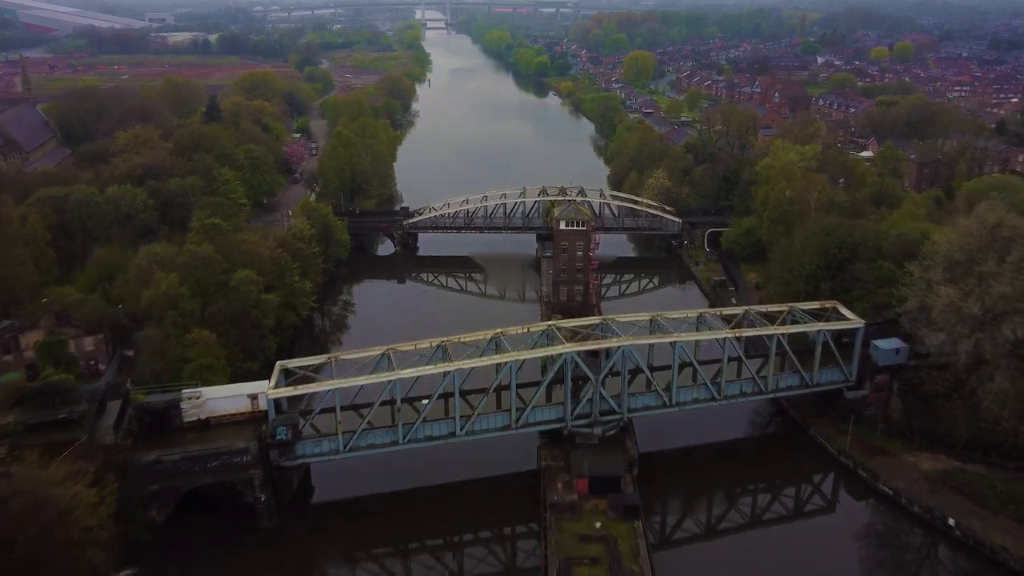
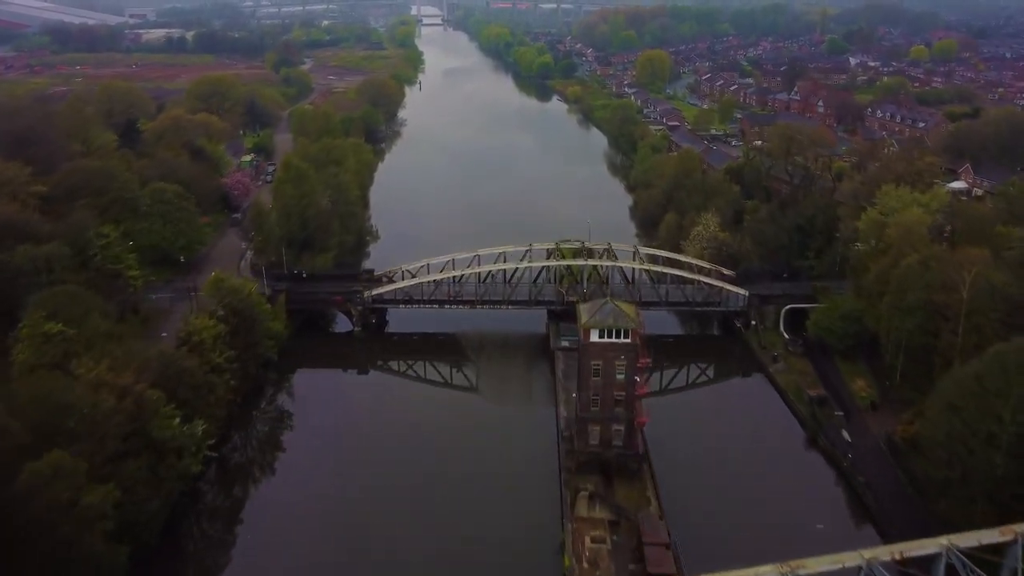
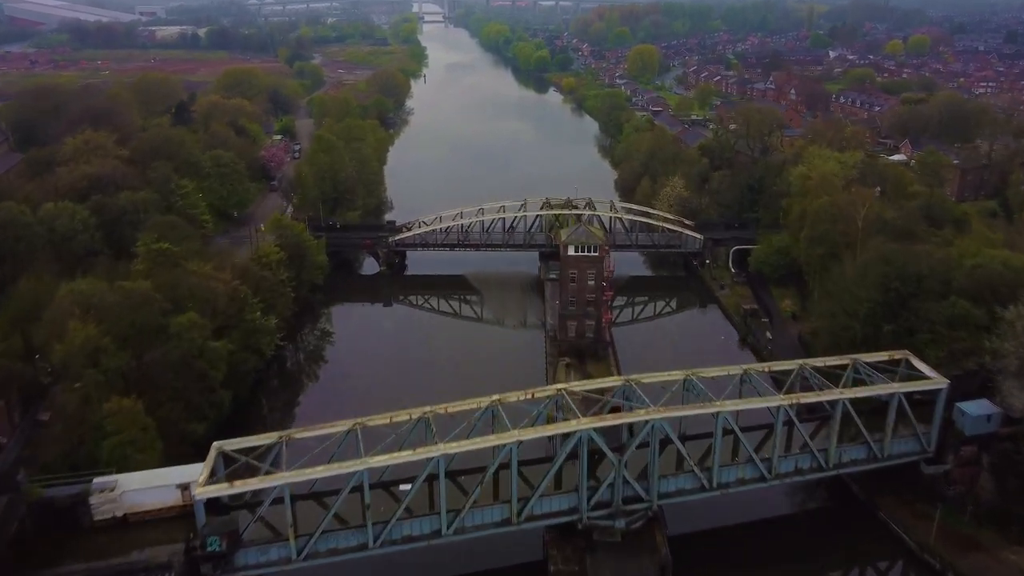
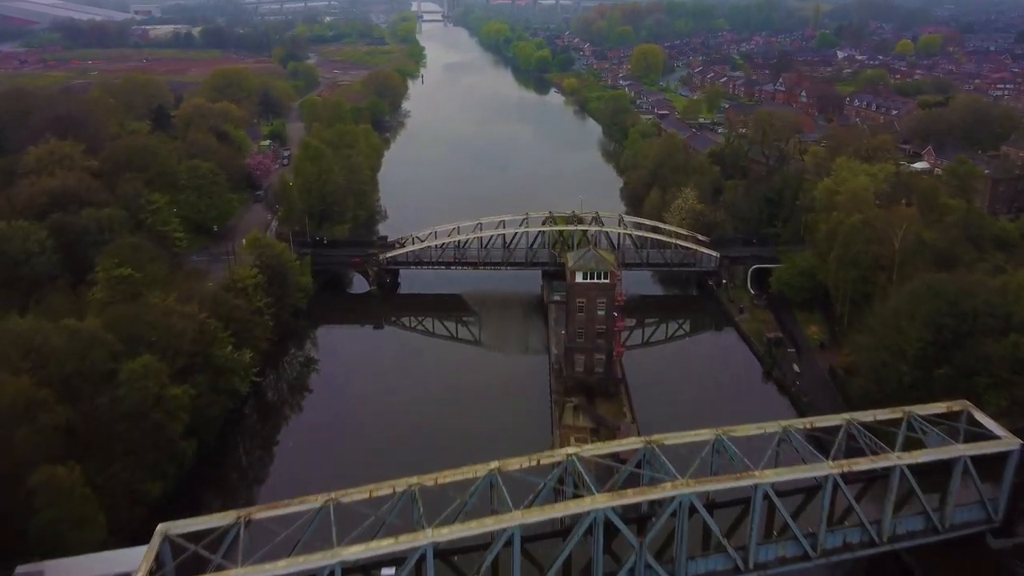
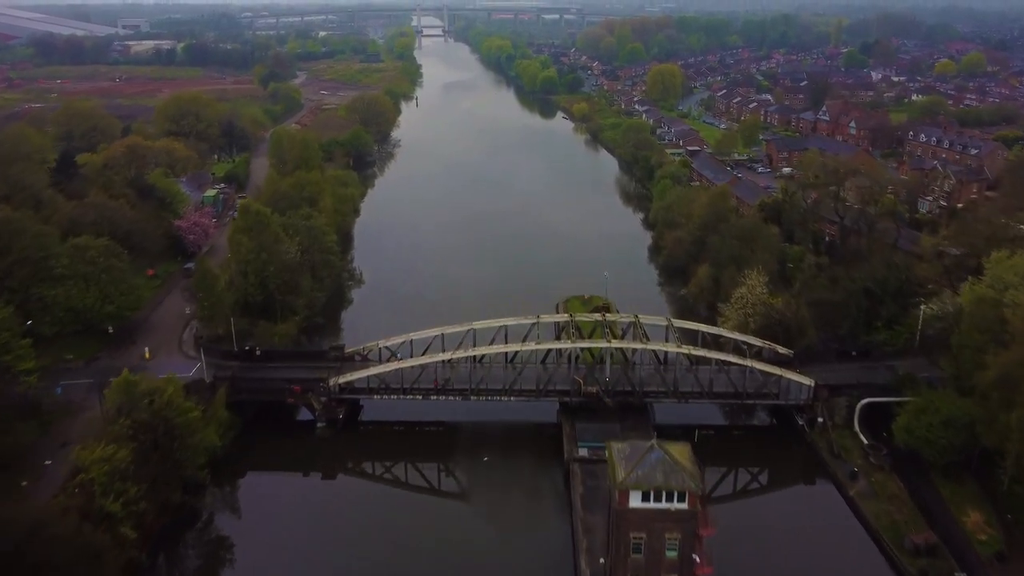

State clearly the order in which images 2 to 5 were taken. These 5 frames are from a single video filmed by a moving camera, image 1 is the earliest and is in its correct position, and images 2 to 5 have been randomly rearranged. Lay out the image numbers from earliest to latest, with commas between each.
3, 4, 2, 5
